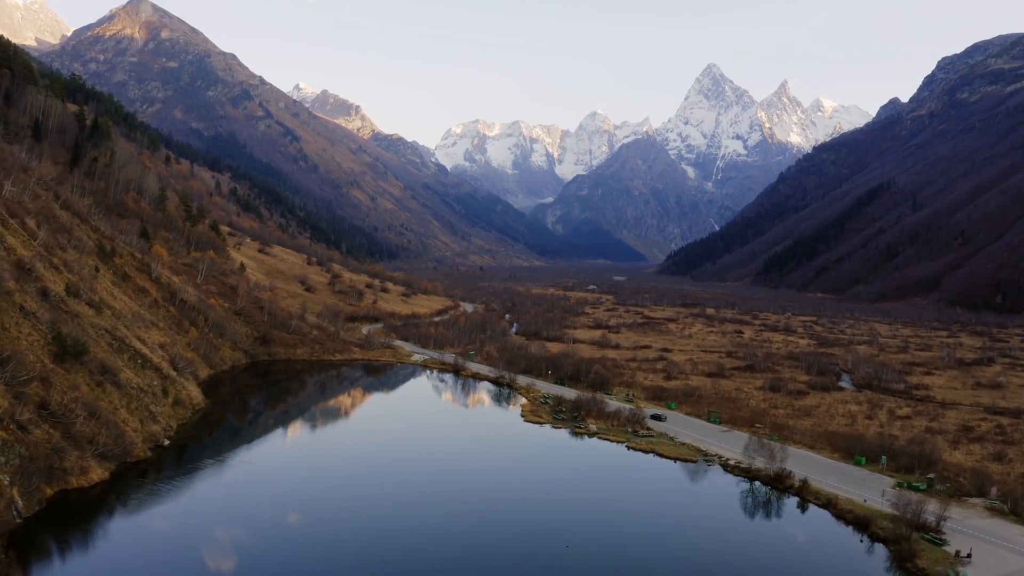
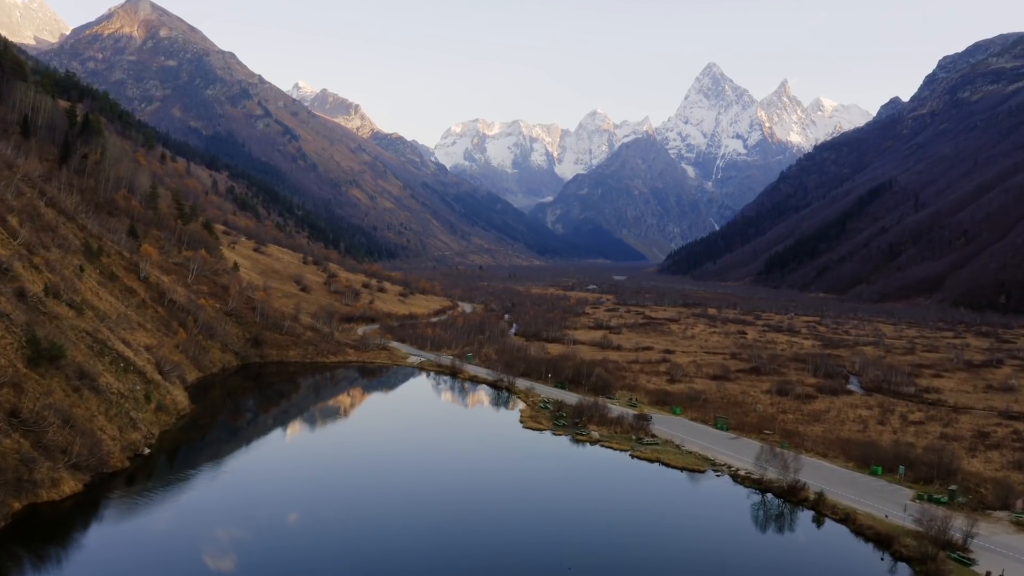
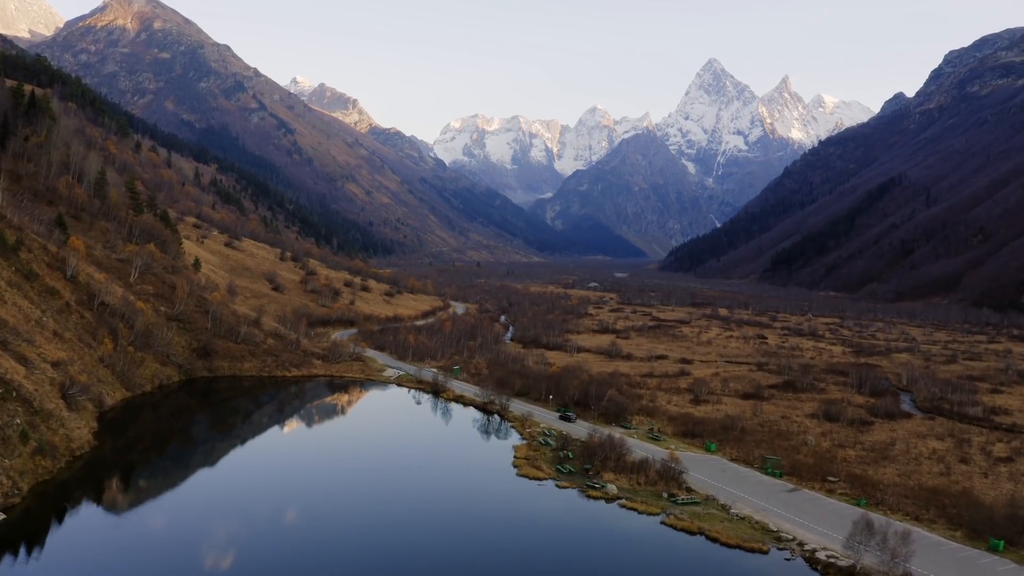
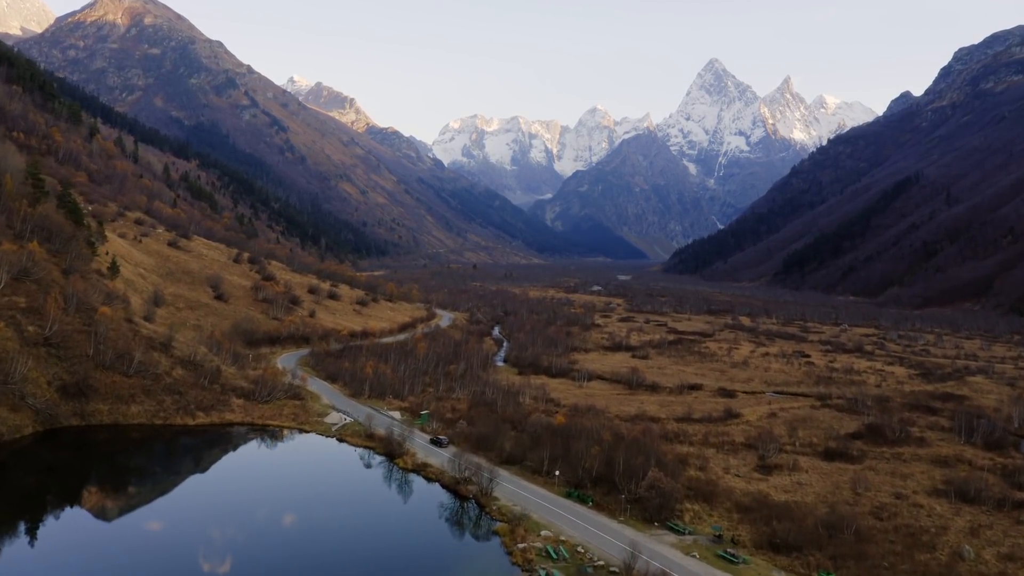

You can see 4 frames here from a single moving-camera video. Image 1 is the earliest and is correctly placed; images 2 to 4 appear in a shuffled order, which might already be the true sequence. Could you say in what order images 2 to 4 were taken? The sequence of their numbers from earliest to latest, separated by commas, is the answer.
2, 3, 4
